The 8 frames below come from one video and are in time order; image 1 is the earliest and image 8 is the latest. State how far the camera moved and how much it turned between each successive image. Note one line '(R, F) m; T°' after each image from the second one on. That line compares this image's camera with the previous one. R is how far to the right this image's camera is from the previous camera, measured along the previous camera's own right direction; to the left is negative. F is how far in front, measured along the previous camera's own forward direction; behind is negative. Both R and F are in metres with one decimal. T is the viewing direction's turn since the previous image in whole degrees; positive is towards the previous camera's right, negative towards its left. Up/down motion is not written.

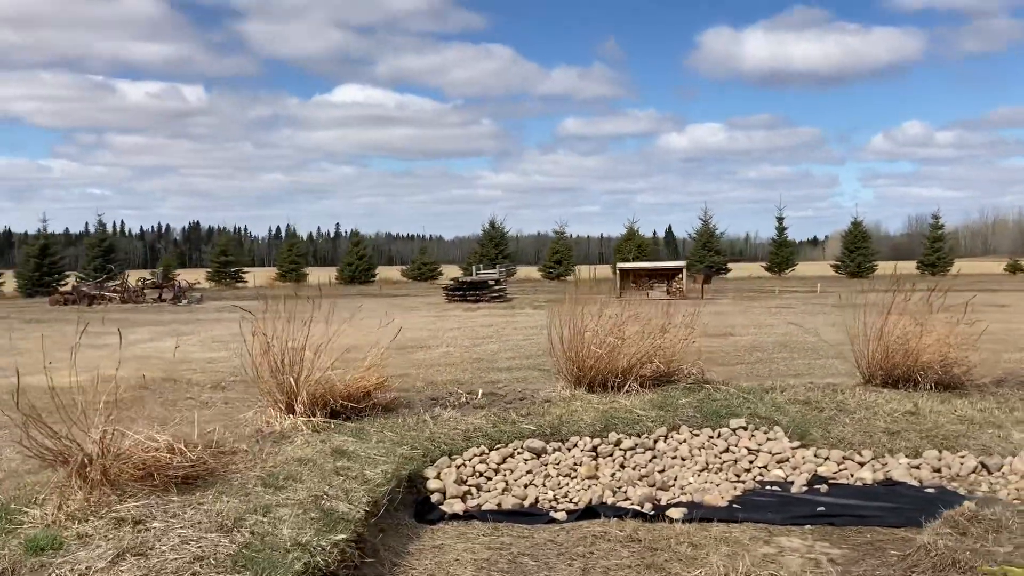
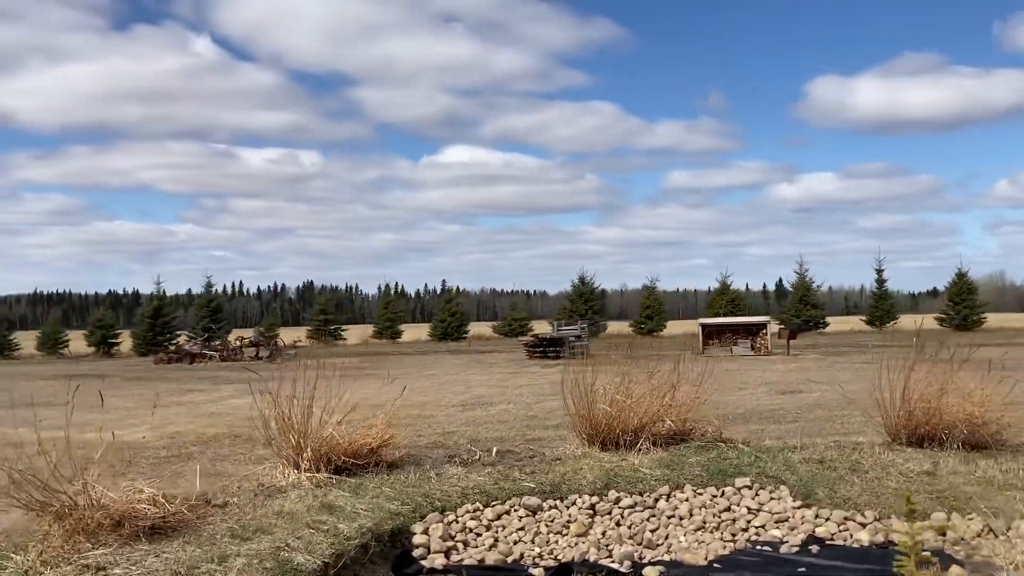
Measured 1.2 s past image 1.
(+0.8, -0.2) m; -6°
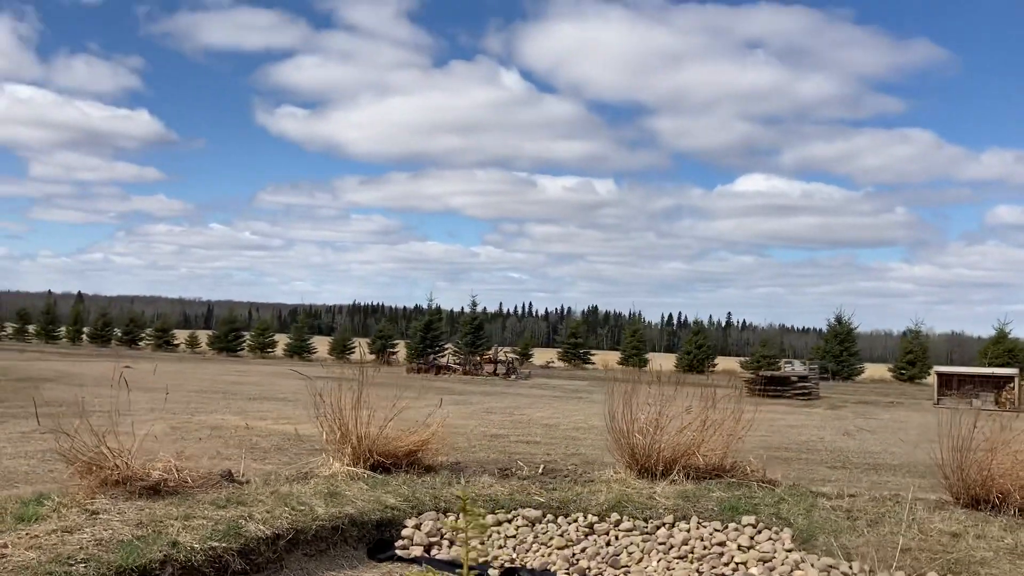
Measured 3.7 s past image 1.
(+2.1, -0.3) m; -17°
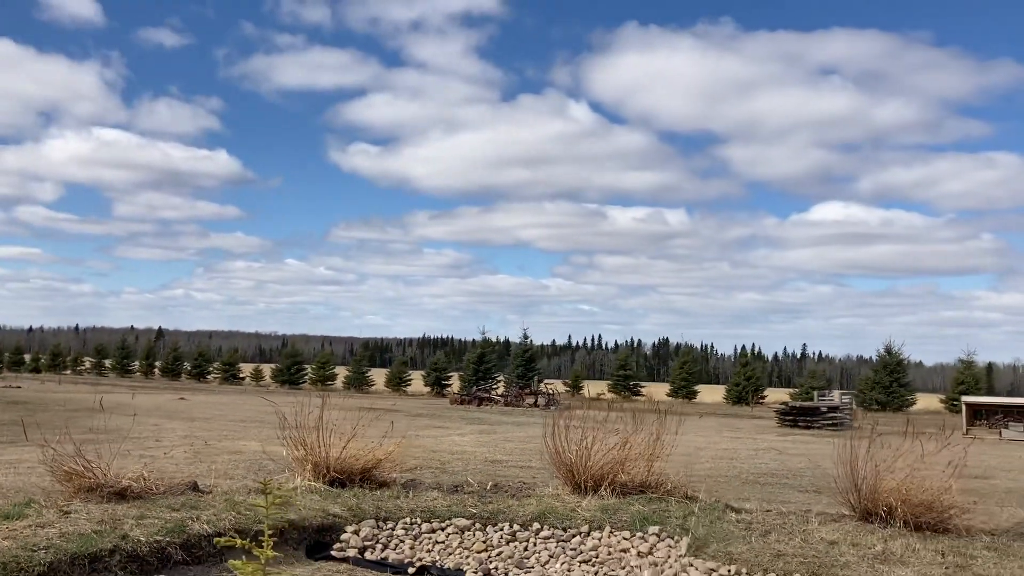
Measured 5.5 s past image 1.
(+1.2, -1.0) m; -4°
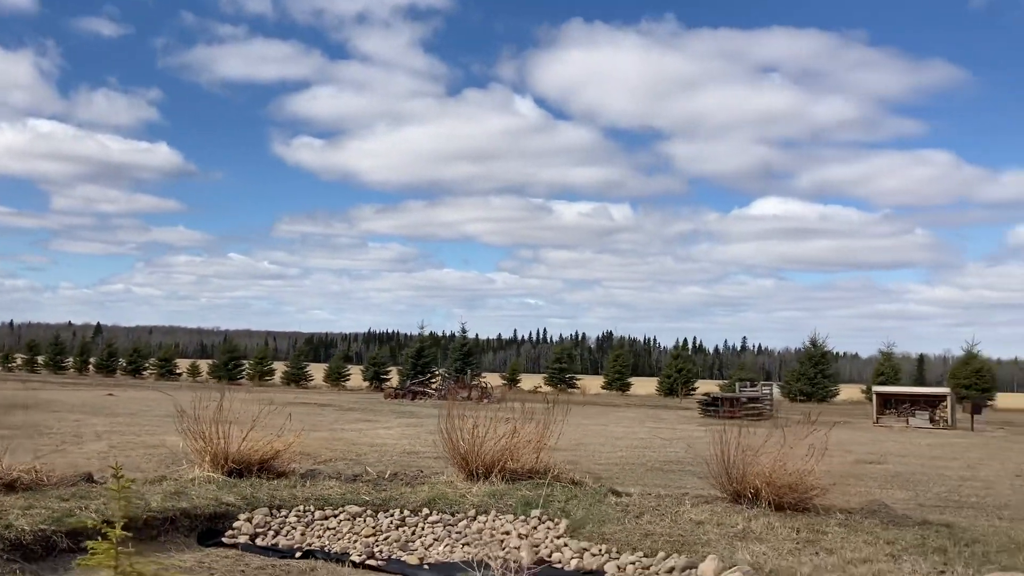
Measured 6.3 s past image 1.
(+0.5, -0.4) m; +3°
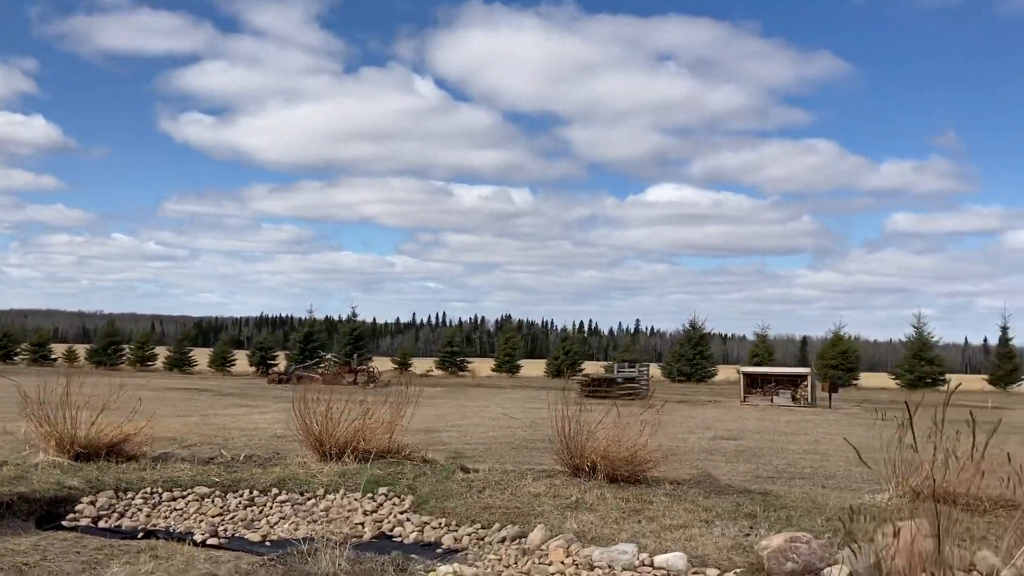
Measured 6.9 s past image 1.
(+0.5, -0.3) m; +6°
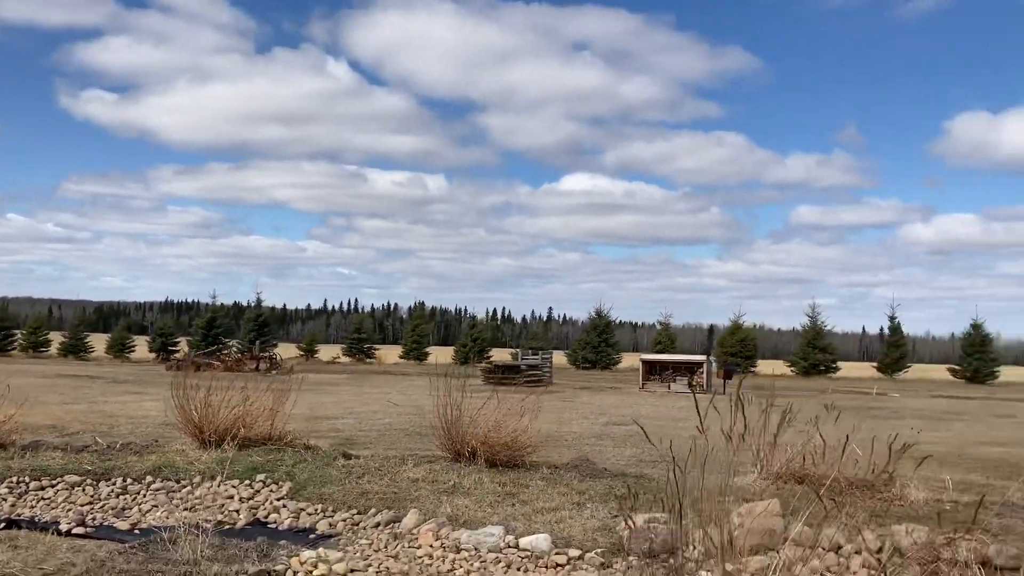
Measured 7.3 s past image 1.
(+0.3, -0.1) m; +5°
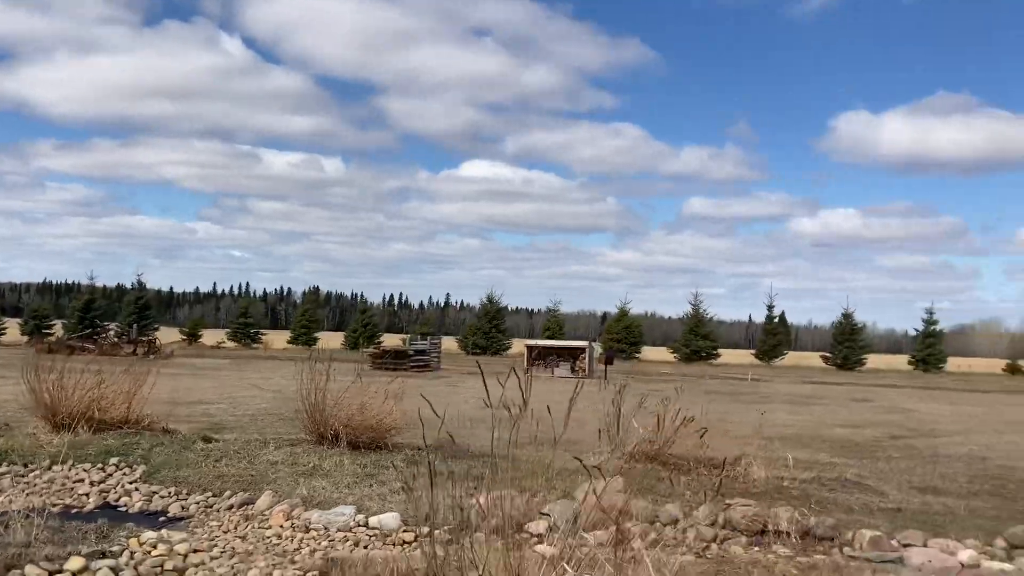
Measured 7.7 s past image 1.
(+0.3, -0.2) m; +6°
